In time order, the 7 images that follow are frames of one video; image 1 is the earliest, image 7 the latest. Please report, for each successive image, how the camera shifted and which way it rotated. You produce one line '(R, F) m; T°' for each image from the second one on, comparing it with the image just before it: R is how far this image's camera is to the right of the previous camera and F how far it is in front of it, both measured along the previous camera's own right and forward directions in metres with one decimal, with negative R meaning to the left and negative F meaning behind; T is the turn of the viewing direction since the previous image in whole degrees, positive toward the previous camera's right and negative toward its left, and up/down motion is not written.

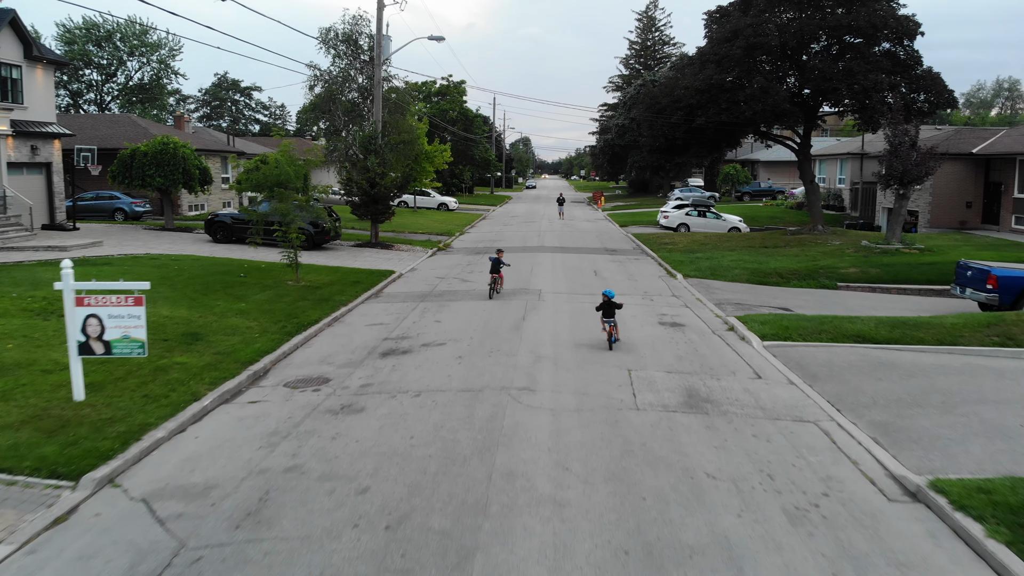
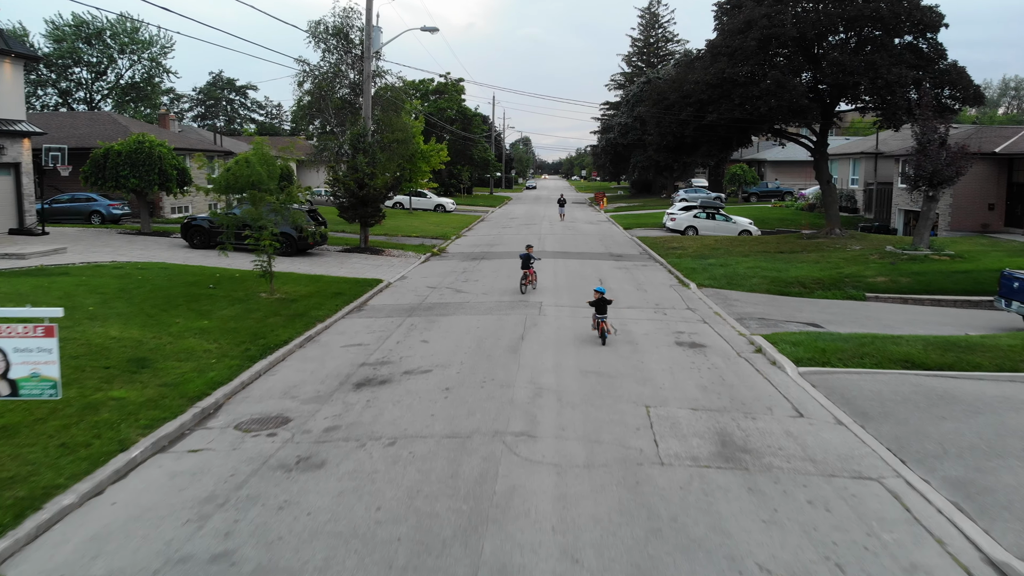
(+0.1, +1.7) m; 0°
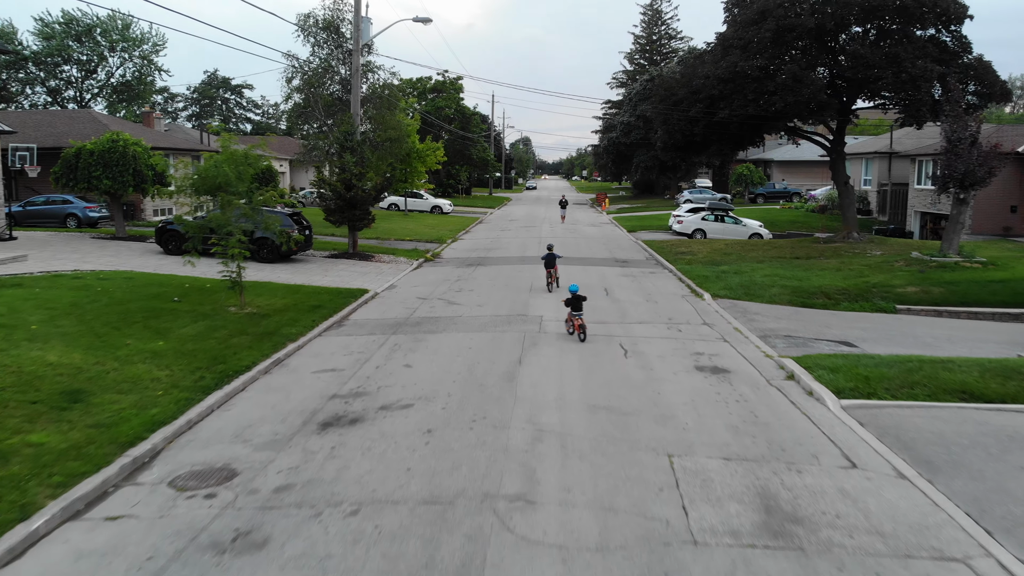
(+0.1, +1.6) m; 0°
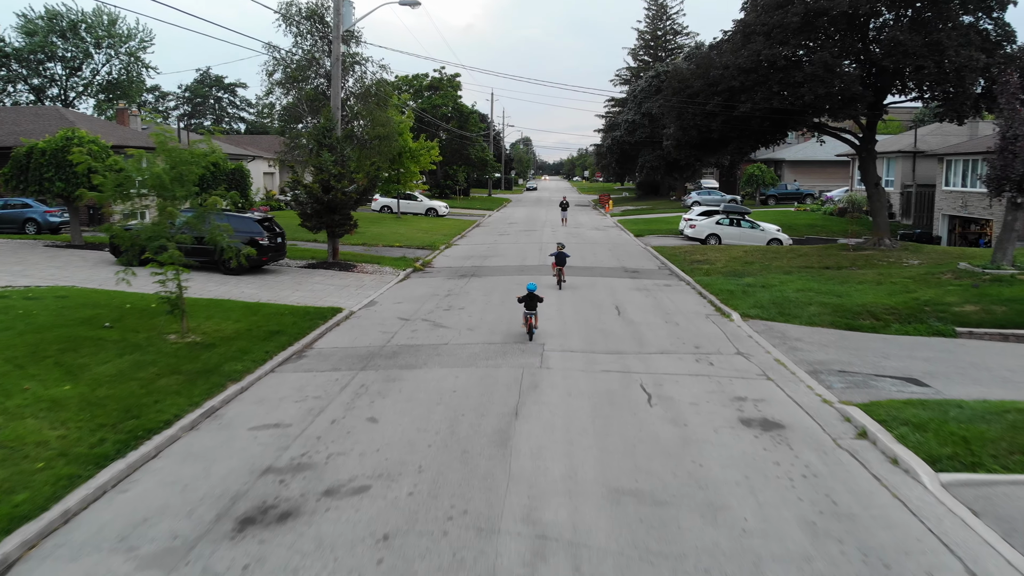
(+0.1, +2.3) m; 0°
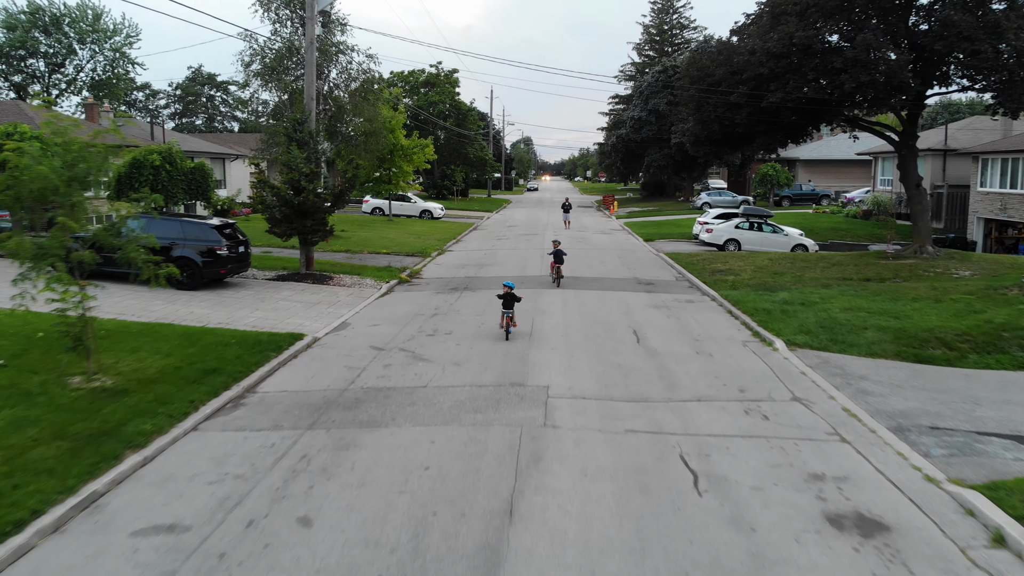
(+0.1, +2.5) m; 0°
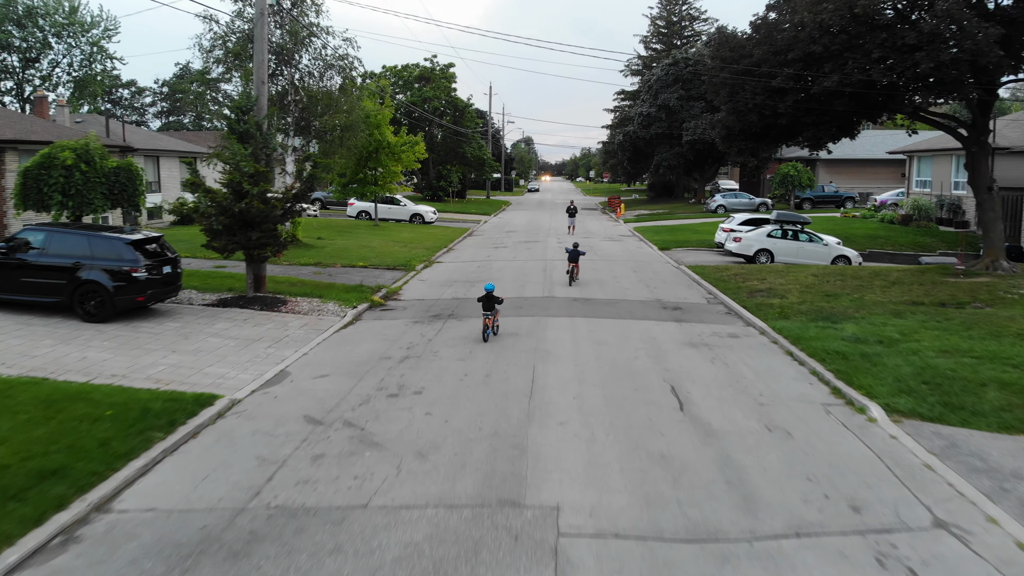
(+0.1, +3.3) m; 0°
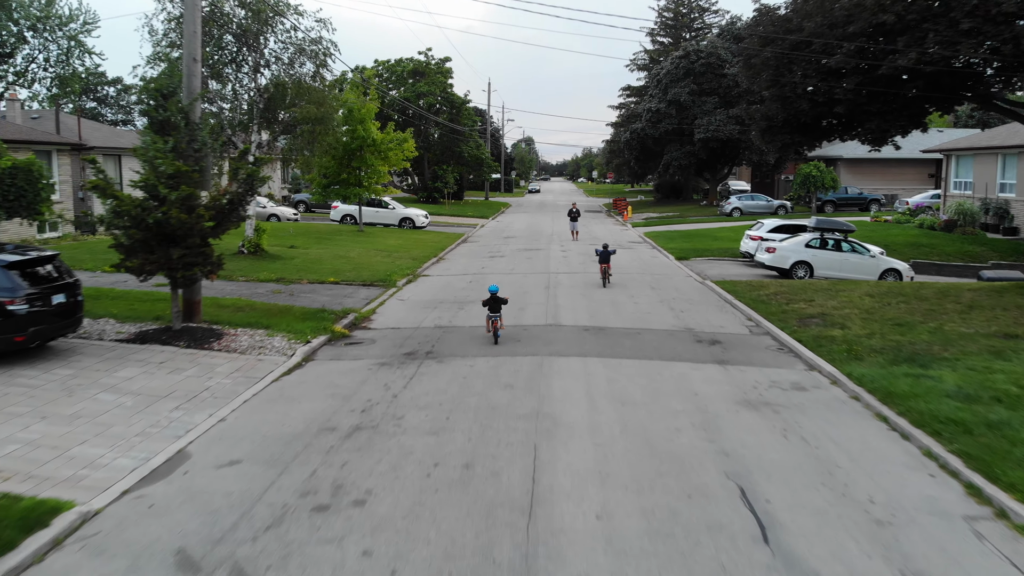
(+0.1, +3.0) m; 0°
